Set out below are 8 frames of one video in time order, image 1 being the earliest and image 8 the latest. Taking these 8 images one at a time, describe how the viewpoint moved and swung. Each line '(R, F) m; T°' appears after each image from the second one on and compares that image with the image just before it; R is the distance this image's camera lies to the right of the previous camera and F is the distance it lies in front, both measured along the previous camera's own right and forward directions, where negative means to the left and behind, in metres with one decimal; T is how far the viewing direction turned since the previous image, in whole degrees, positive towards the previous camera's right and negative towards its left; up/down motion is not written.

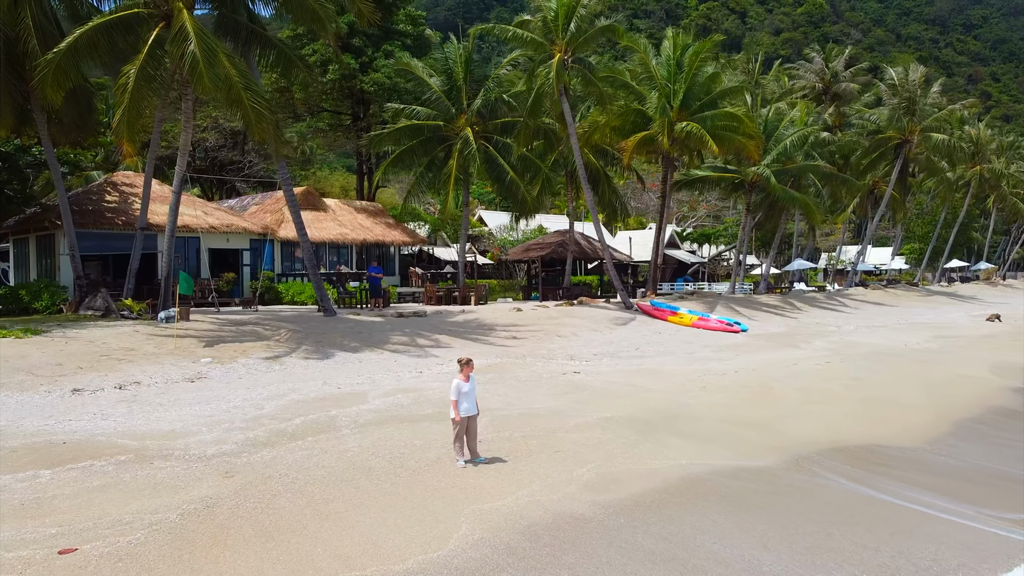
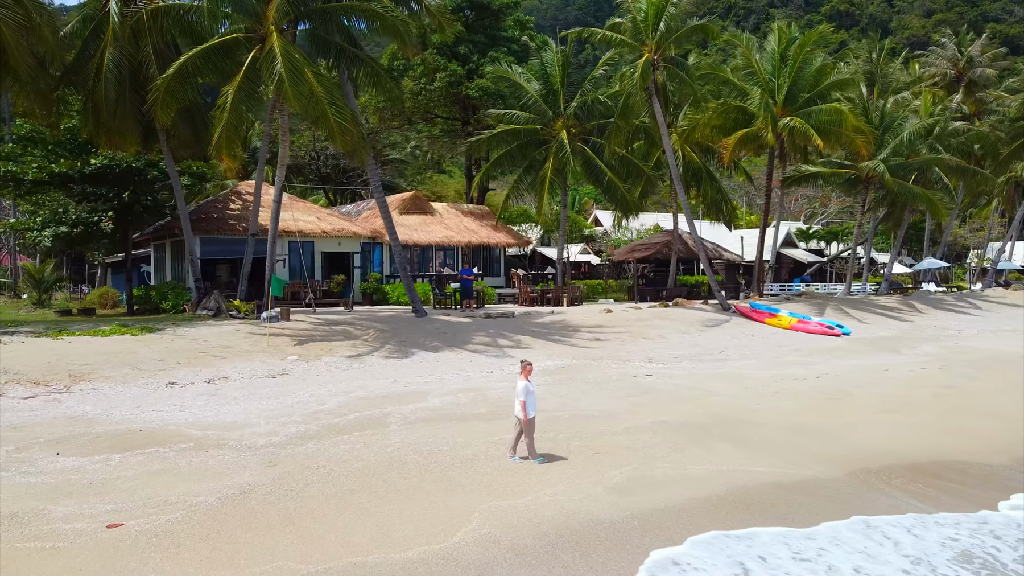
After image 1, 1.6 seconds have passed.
(+1.2, -0.2) m; -10°
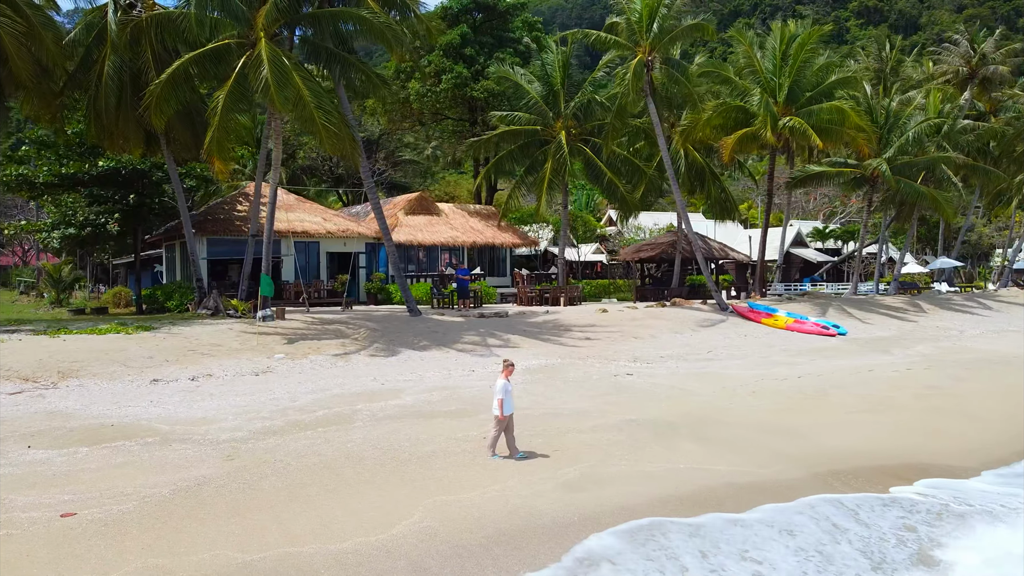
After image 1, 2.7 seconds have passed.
(+0.9, -0.2) m; -2°
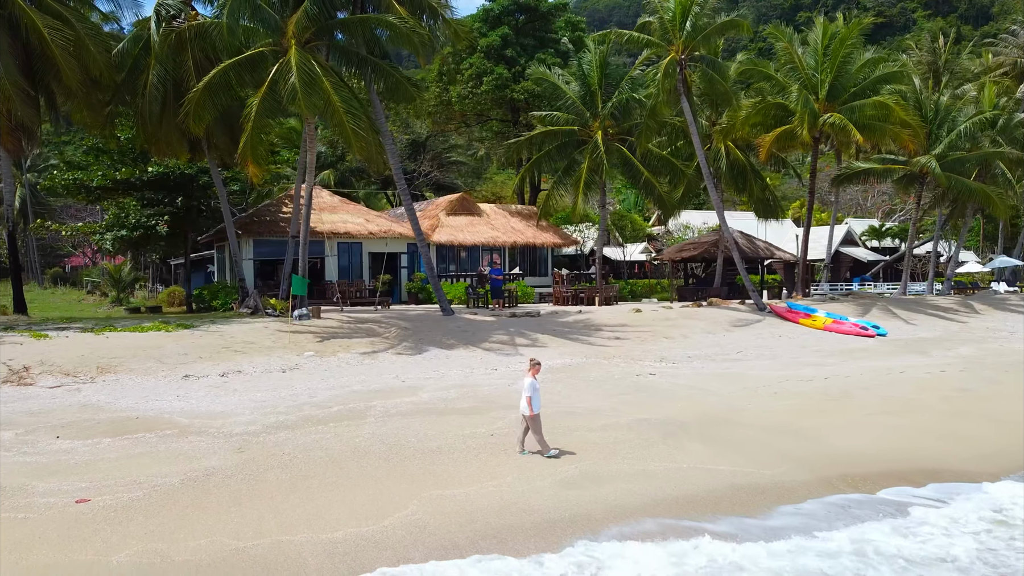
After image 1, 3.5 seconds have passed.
(+0.7, -0.2) m; -4°
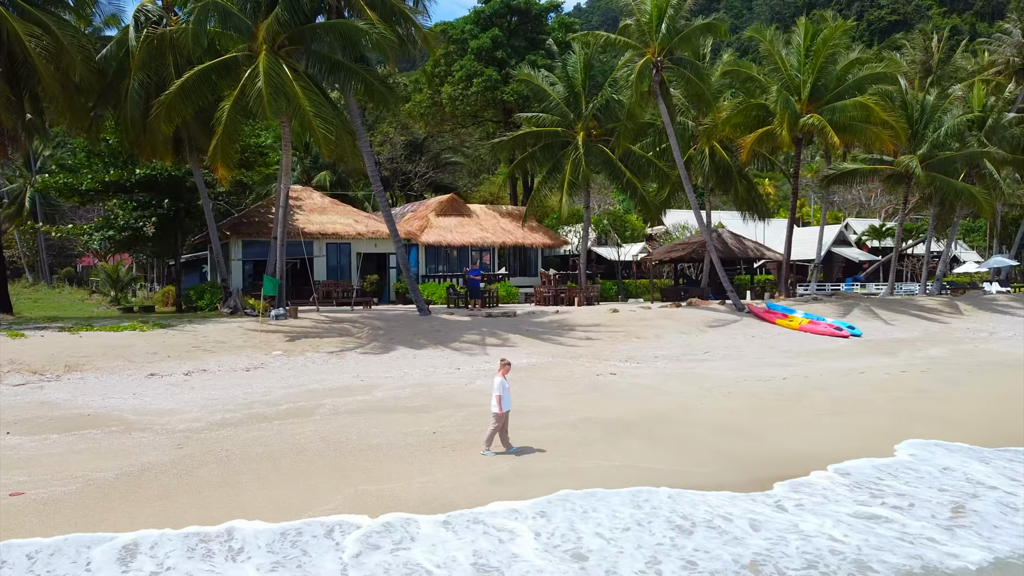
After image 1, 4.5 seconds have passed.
(+1.0, -0.2) m; -1°
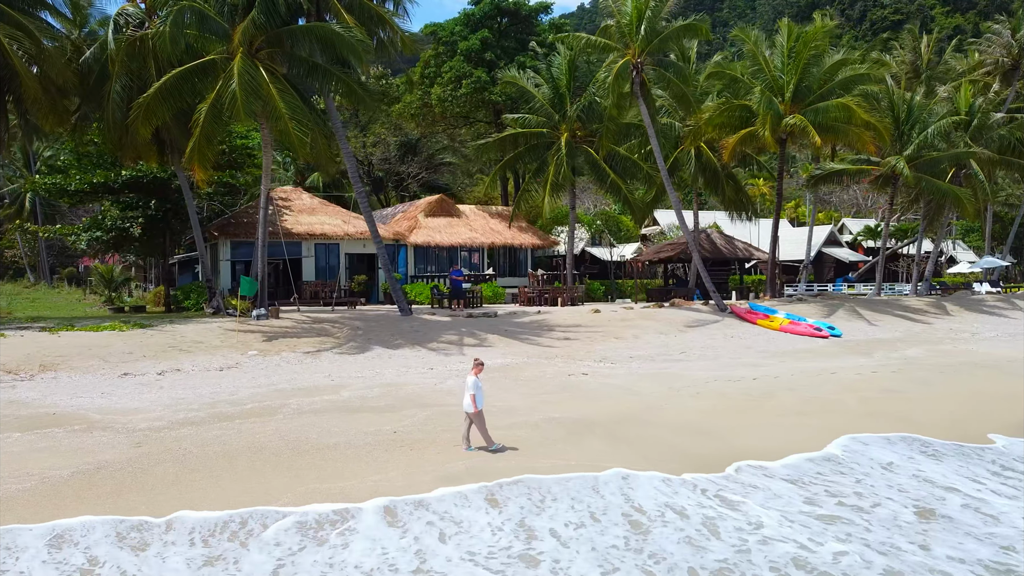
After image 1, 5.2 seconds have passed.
(+0.6, -0.1) m; 0°
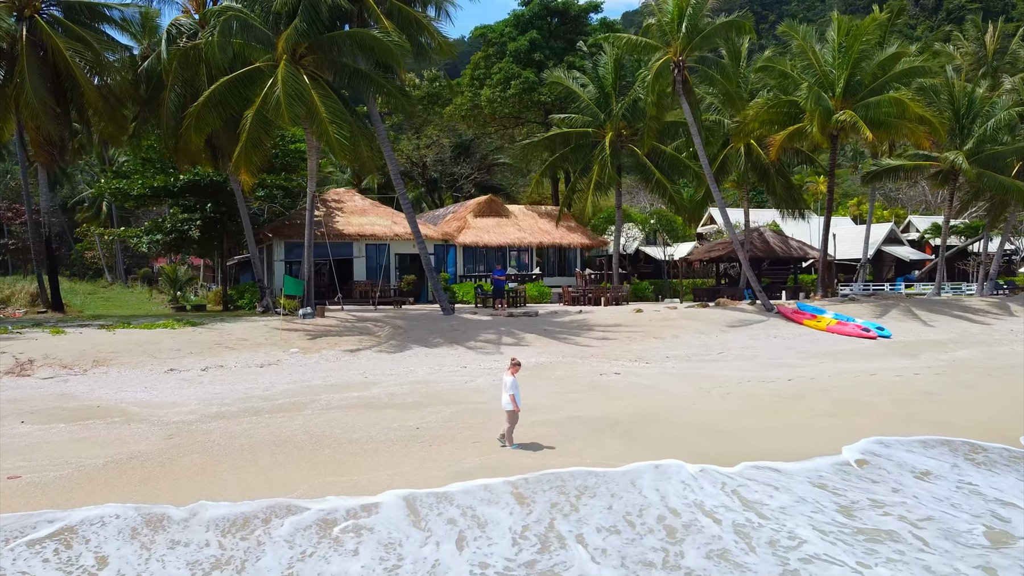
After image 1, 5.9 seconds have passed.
(+0.6, -0.1) m; -5°
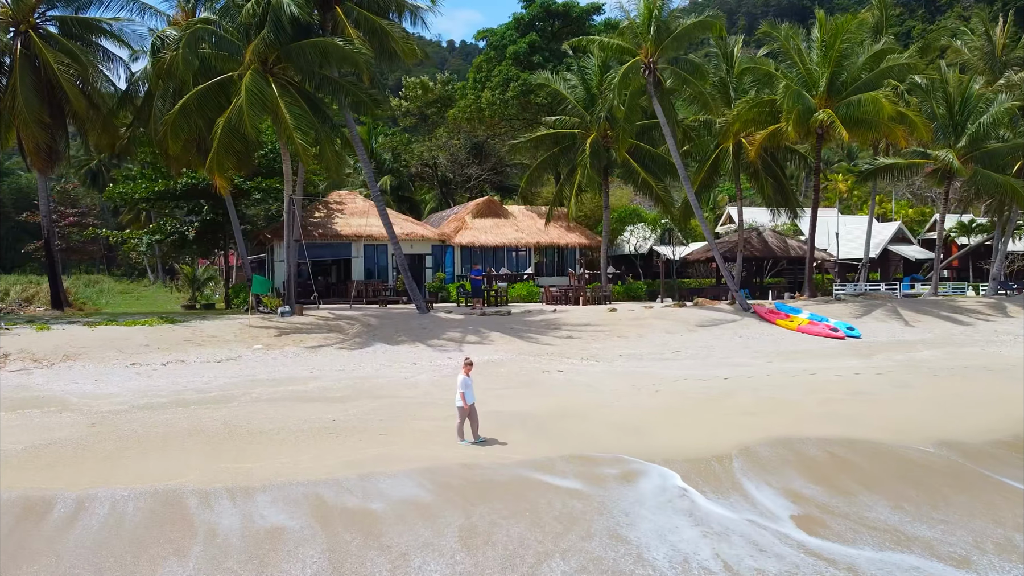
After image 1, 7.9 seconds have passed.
(+2.1, -0.4) m; -4°
